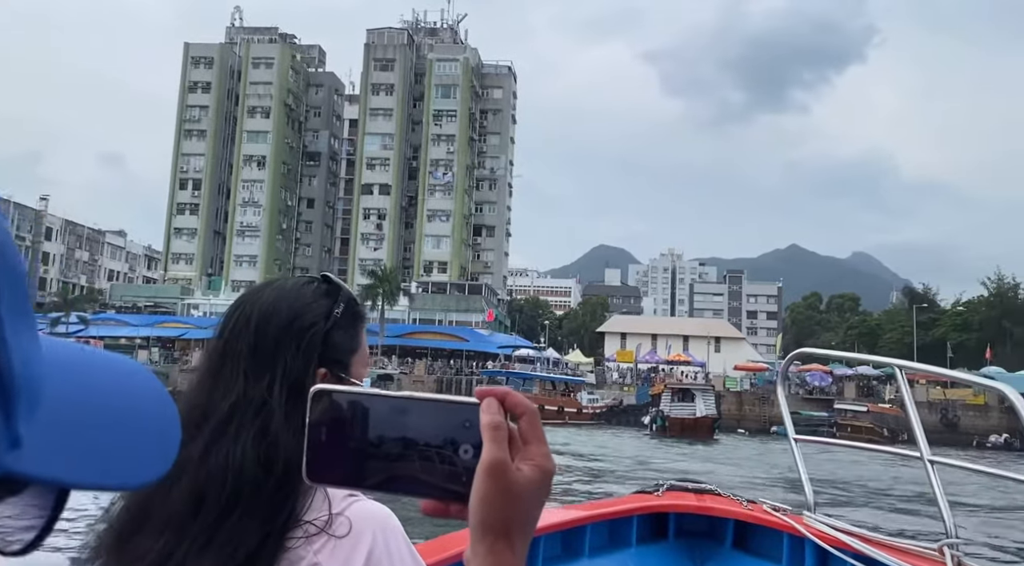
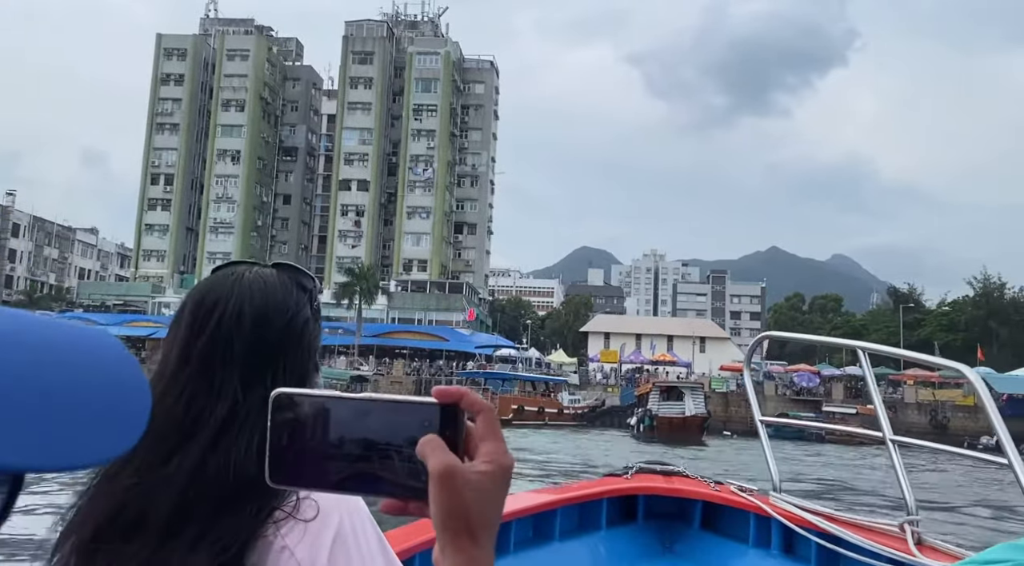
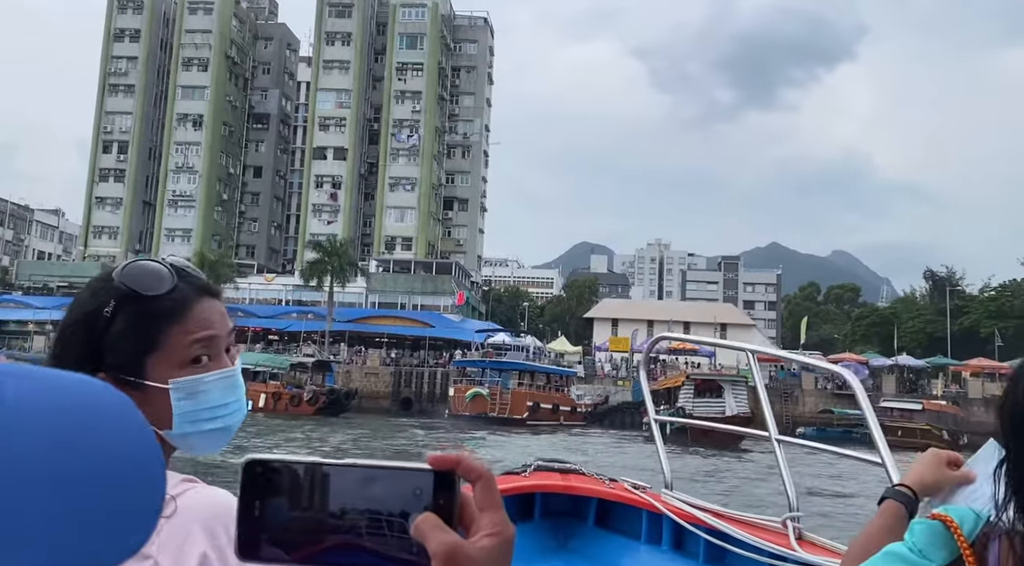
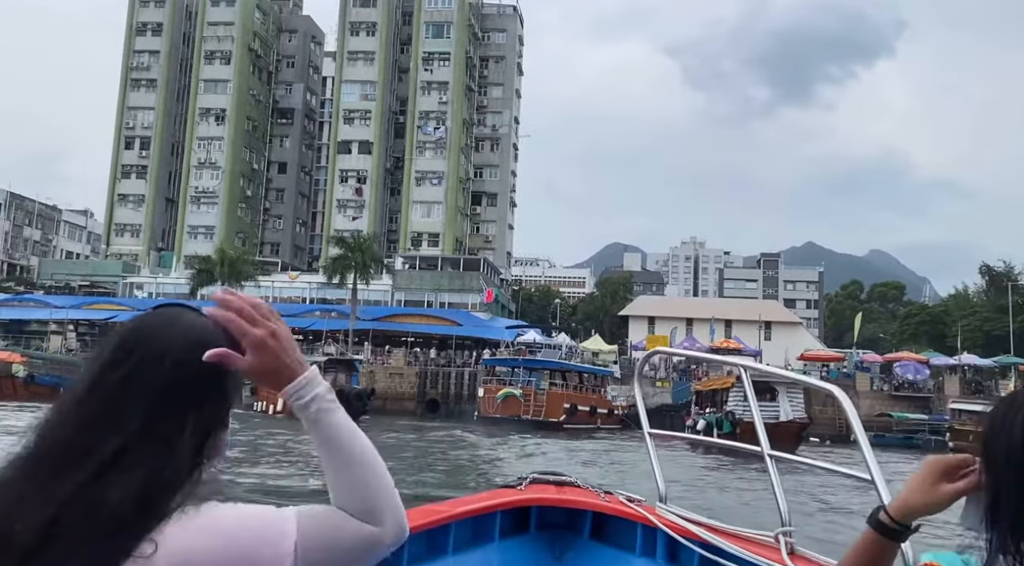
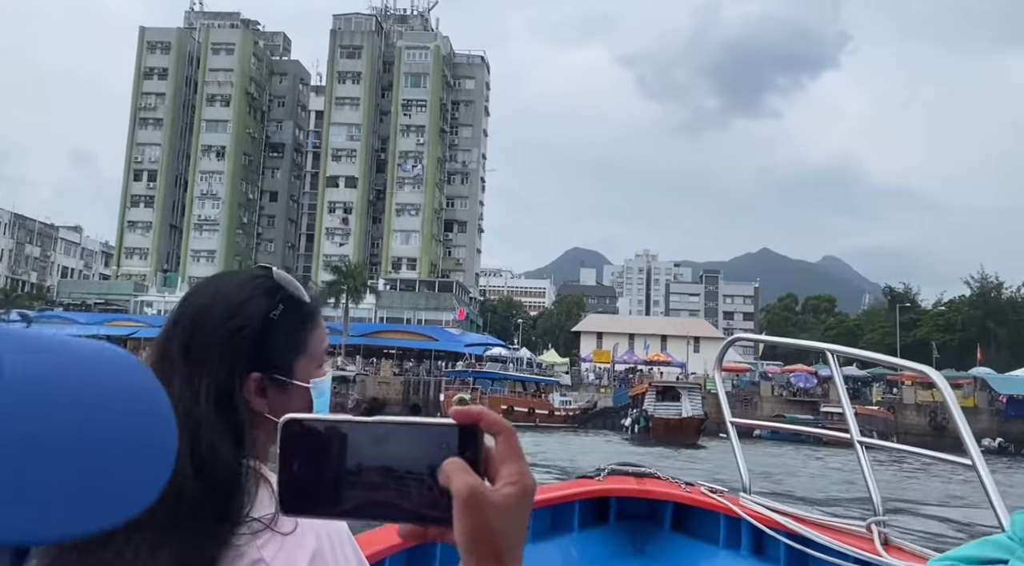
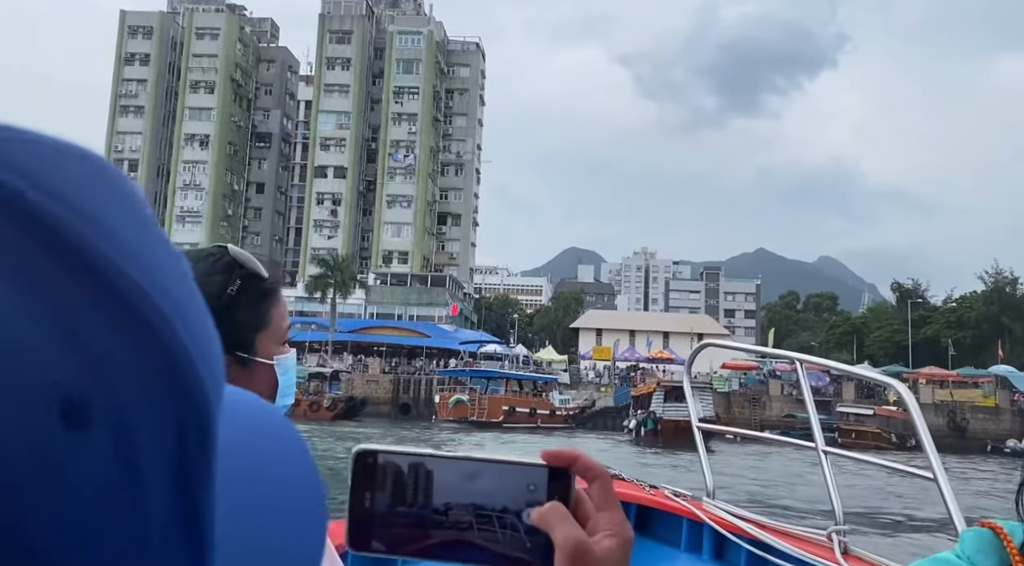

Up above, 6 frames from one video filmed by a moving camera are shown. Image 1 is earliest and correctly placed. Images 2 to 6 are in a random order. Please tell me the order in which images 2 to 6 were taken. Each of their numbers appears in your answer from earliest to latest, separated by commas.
2, 5, 6, 3, 4
